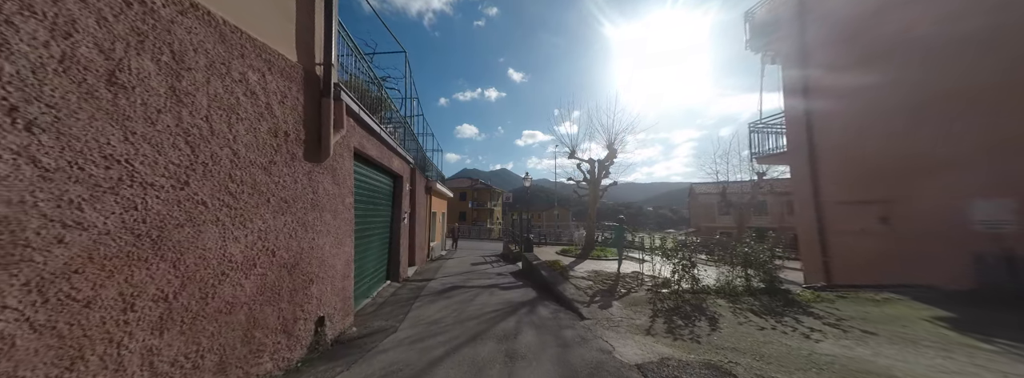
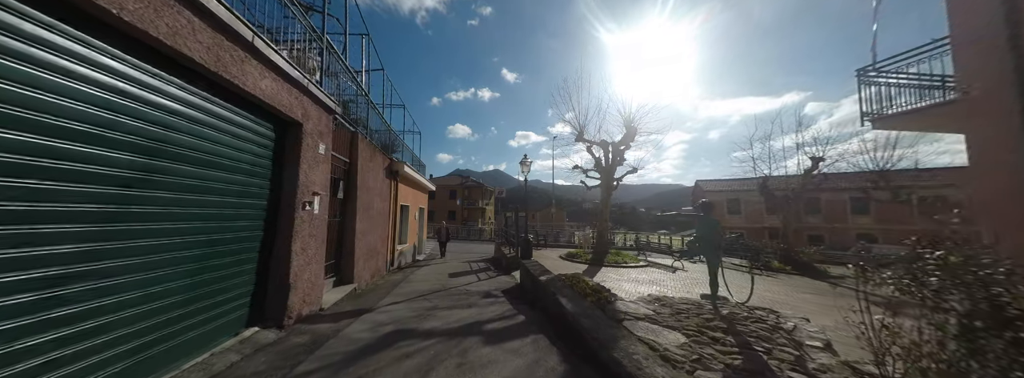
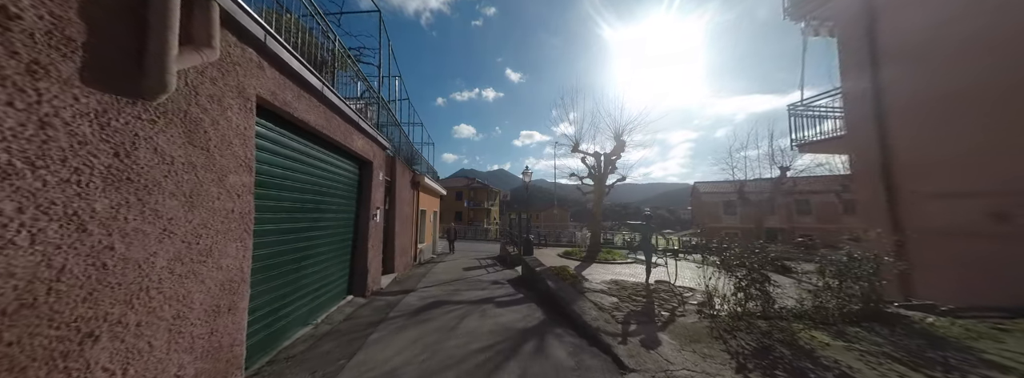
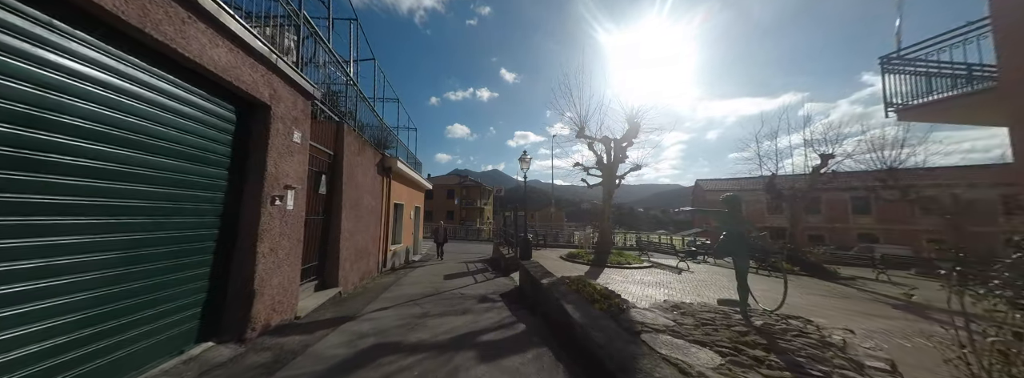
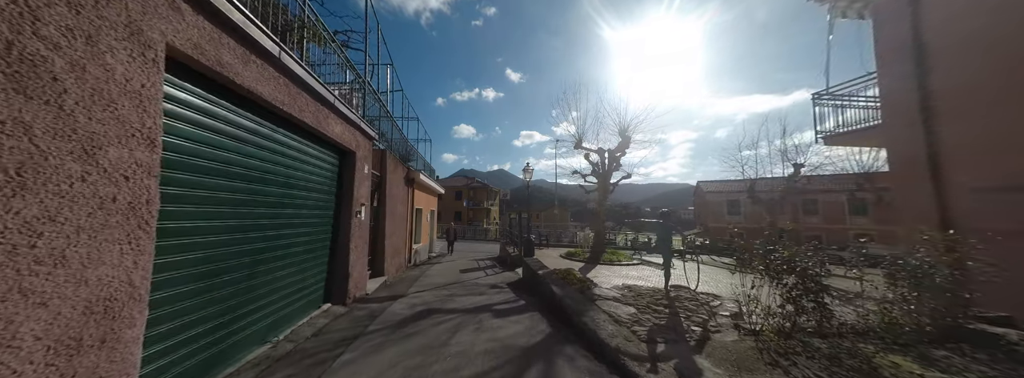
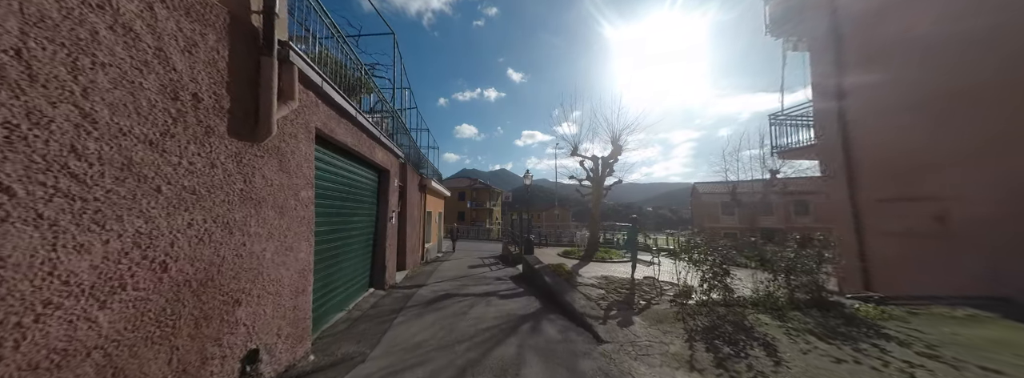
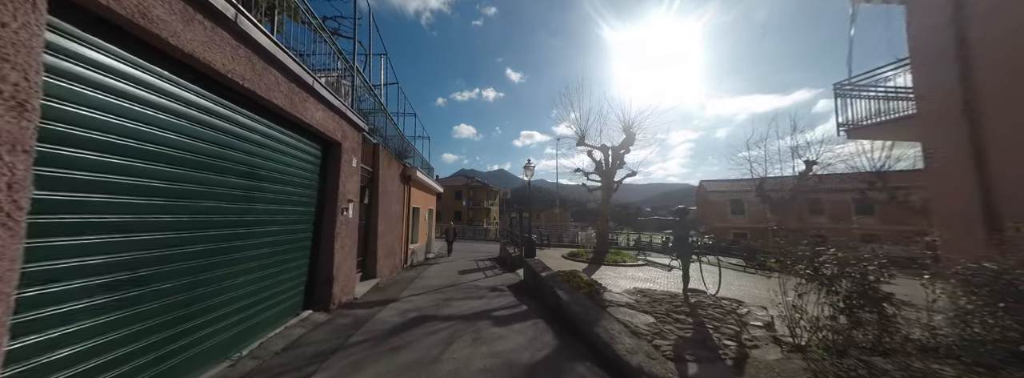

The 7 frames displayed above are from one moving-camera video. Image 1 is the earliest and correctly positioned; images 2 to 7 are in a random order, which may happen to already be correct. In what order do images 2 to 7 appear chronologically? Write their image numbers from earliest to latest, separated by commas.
6, 3, 5, 7, 2, 4
